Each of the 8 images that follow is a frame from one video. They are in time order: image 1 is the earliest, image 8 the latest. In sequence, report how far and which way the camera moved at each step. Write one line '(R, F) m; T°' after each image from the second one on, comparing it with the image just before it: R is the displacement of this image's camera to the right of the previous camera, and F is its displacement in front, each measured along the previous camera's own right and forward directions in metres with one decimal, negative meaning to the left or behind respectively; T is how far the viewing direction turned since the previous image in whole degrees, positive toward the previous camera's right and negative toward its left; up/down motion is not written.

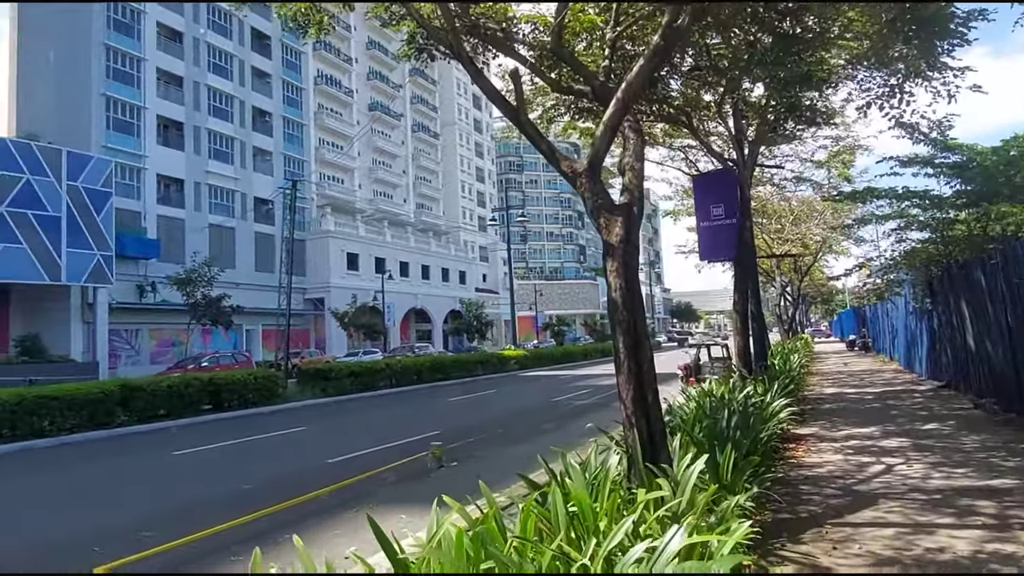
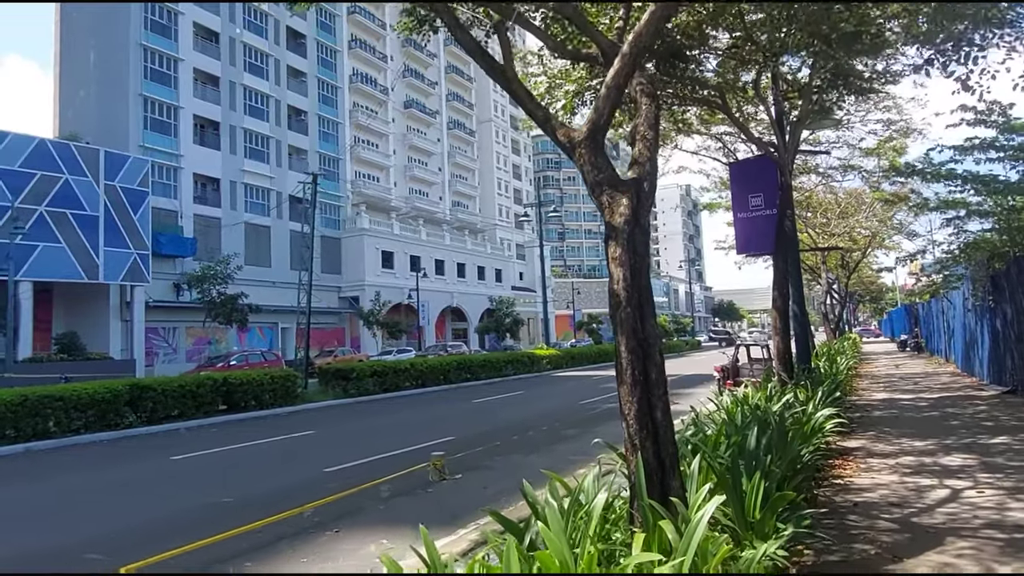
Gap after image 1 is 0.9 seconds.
(+0.3, +0.8) m; -3°
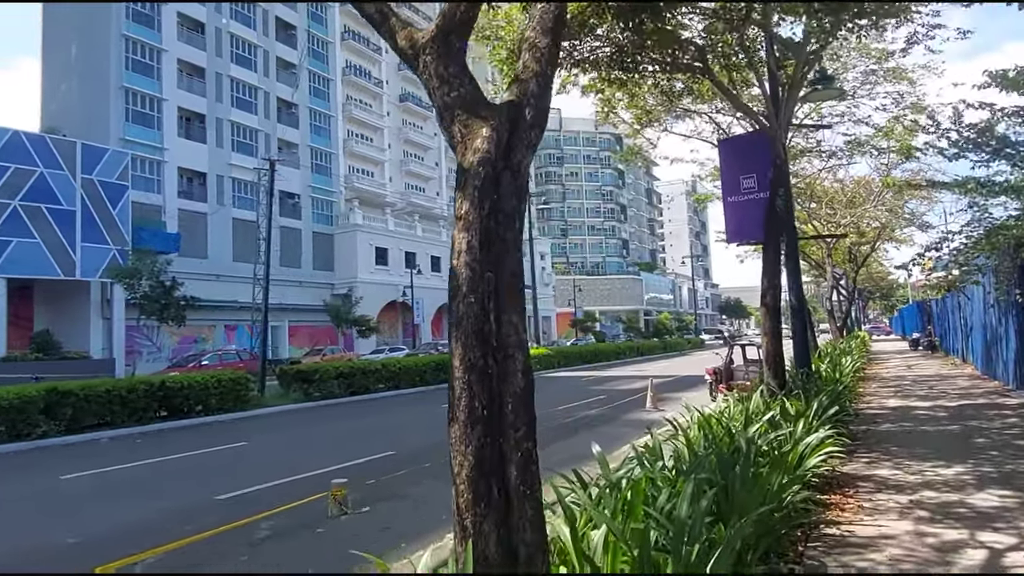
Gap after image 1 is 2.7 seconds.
(+0.8, +1.5) m; -1°
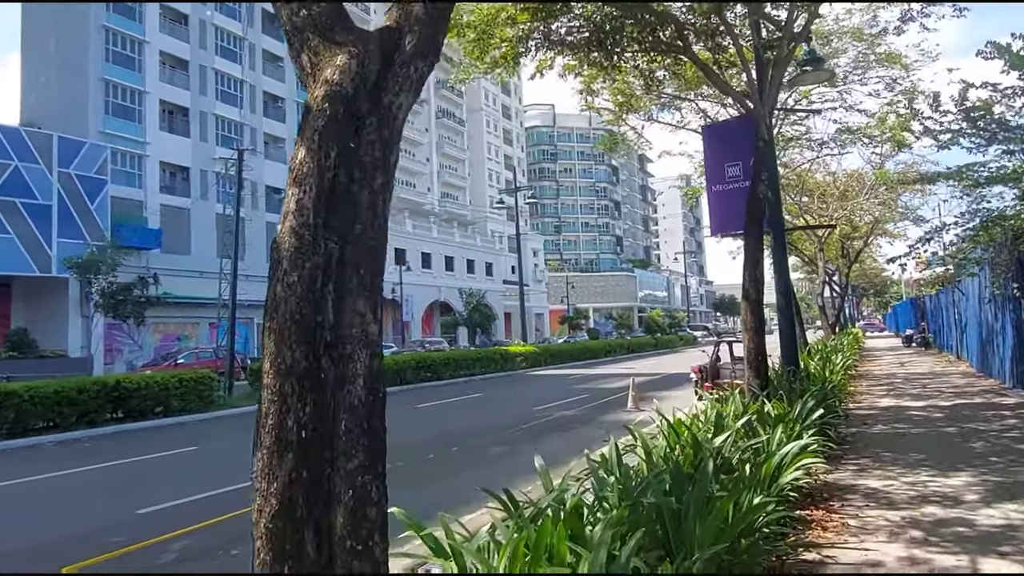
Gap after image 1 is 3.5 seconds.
(+0.4, +0.6) m; 0°
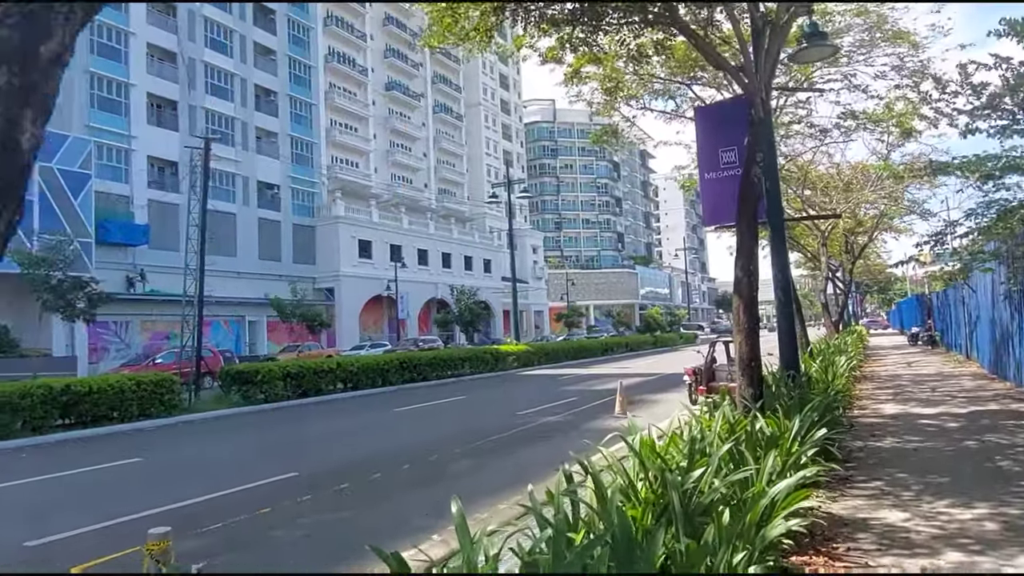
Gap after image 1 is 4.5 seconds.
(+0.4, +0.9) m; 0°
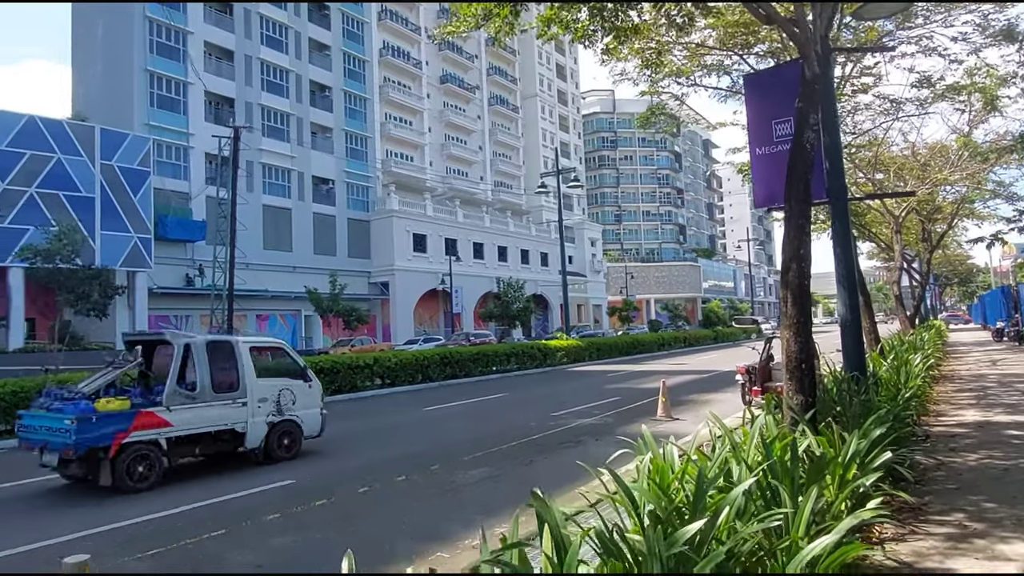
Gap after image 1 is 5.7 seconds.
(+0.5, +0.9) m; -5°
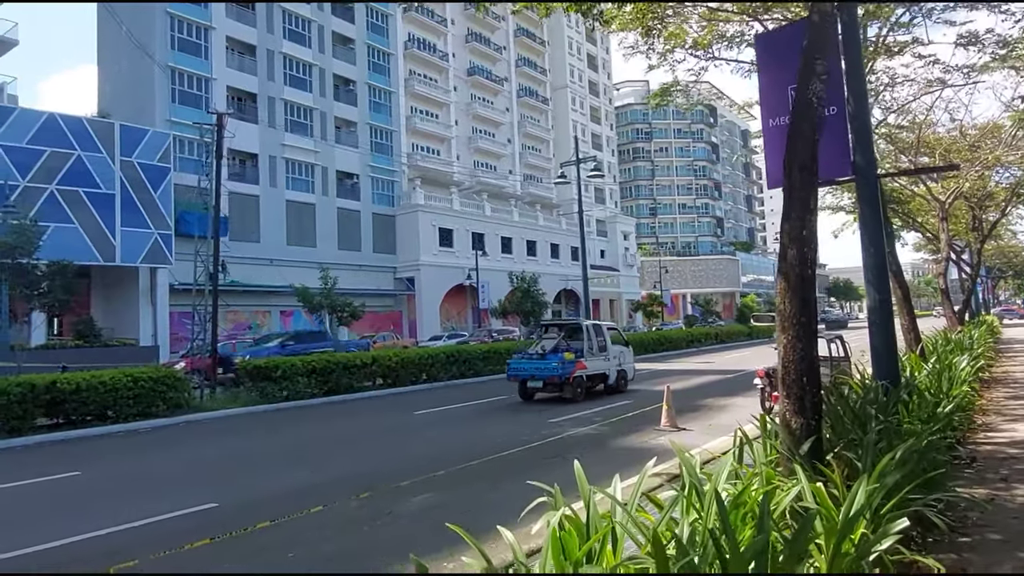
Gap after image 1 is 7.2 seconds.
(+0.7, +1.1) m; -3°
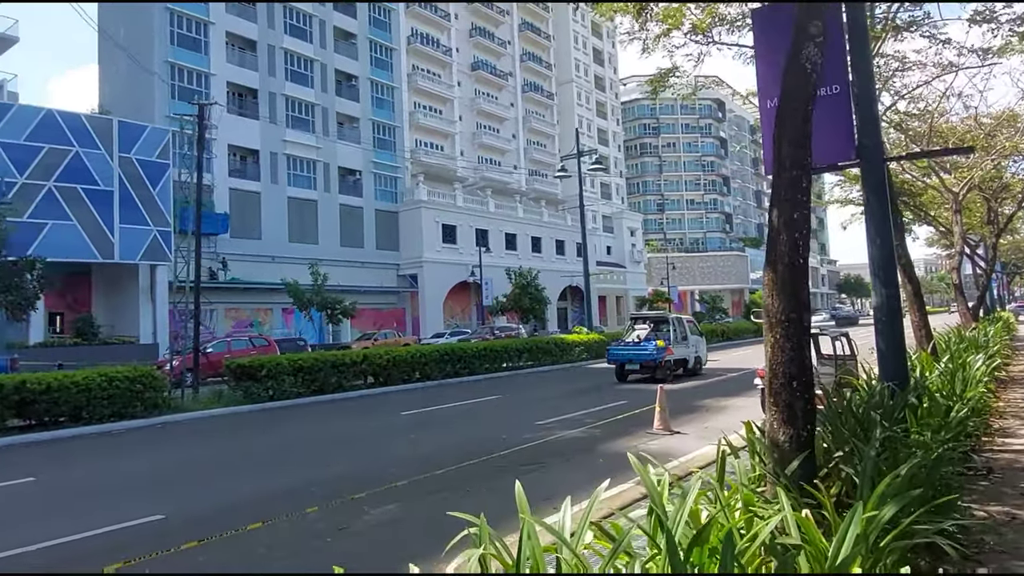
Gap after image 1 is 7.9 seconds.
(+0.3, +0.5) m; -1°
